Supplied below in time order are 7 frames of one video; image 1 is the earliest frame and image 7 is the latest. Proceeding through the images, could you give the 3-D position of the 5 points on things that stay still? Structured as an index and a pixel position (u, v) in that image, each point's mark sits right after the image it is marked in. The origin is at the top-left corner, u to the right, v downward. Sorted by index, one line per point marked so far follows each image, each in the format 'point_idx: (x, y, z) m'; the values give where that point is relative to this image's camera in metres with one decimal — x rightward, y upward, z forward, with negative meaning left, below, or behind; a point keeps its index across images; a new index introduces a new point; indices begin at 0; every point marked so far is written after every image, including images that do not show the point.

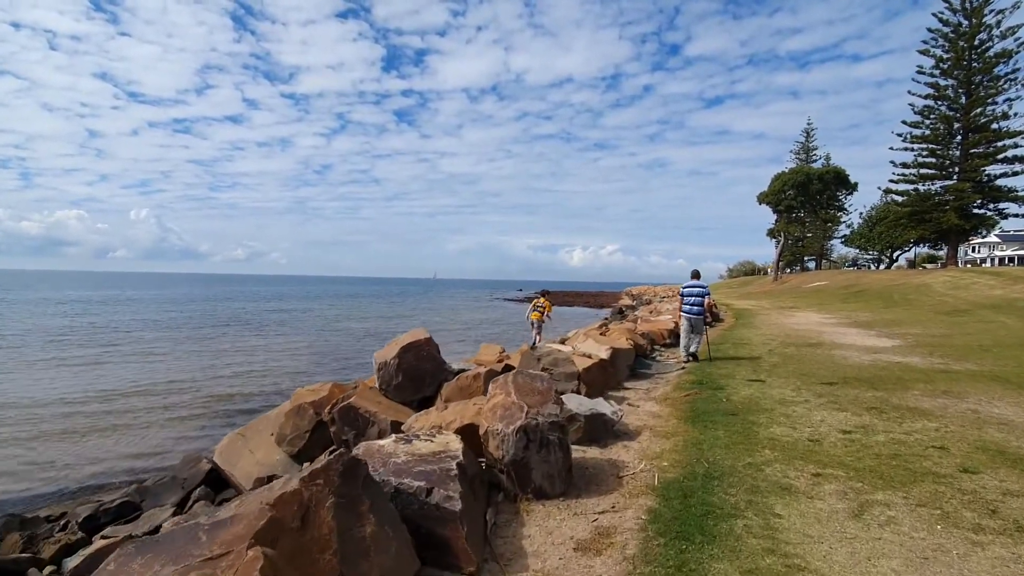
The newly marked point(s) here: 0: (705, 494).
0: (+1.4, -1.5, +4.3) m
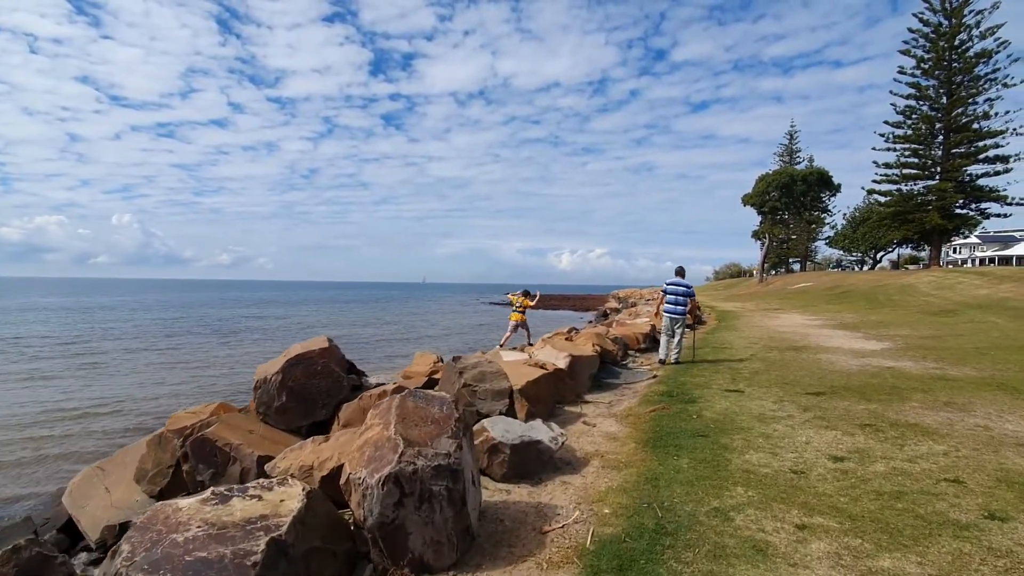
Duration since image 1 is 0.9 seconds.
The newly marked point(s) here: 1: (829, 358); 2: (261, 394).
0: (+0.7, -1.4, +3.1) m
1: (+6.4, -1.4, +11.9) m
2: (-2.0, -0.9, +4.8) m
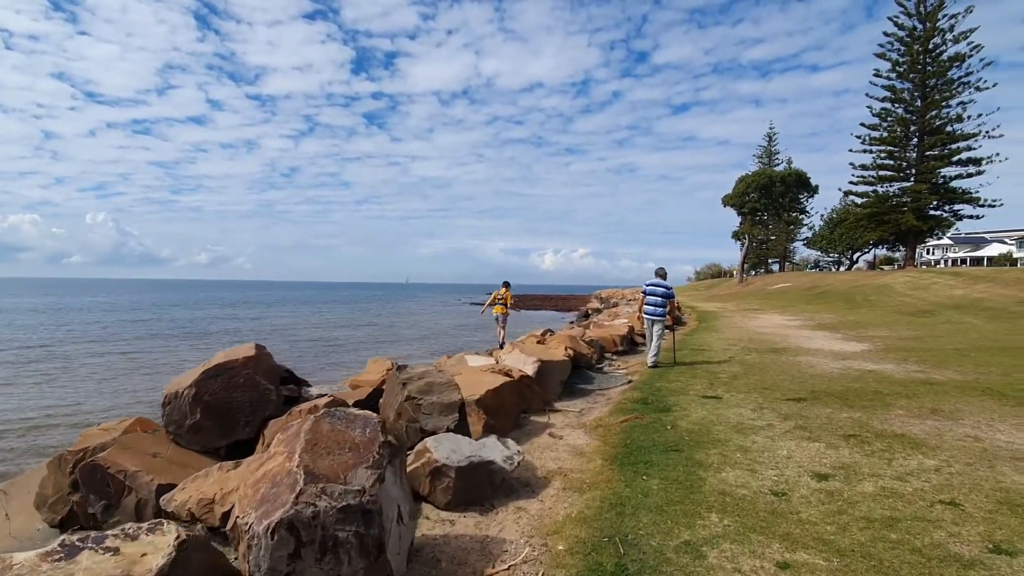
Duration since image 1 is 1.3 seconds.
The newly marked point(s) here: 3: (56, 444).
0: (+0.4, -1.4, +2.6) m
1: (+5.8, -1.4, +11.5) m
2: (-2.4, -0.9, +4.2) m
3: (-9.9, -3.3, +12.9) m
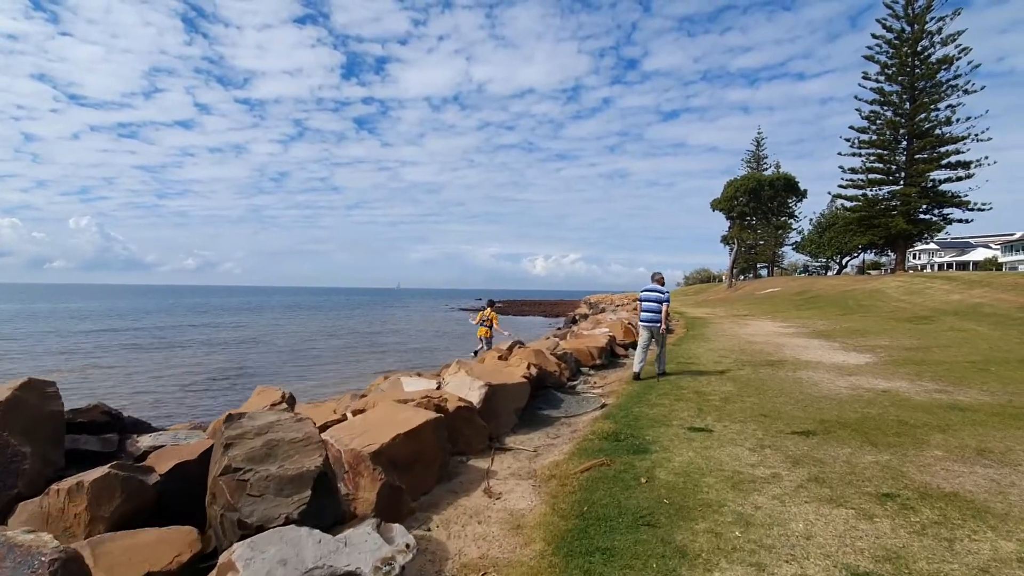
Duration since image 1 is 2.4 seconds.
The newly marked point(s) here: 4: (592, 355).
0: (-0.1, -1.5, +1.1) m
1: (+5.1, -1.5, +10.1) m
2: (-3.0, -0.9, +2.6) m
3: (-10.6, -3.4, +11.2) m
4: (+1.7, -1.4, +12.3) m
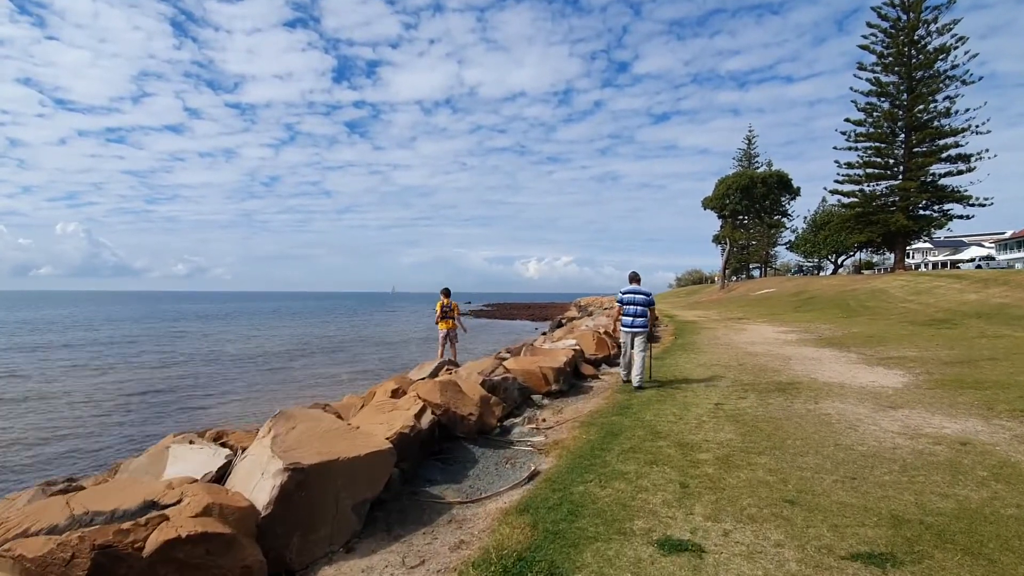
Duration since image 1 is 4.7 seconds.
0: (-1.1, -1.5, -1.9) m
1: (+4.0, -1.5, +7.2) m
2: (-4.0, -0.9, -0.4) m
3: (-11.7, -3.6, +8.1) m
4: (+0.5, -1.4, +9.3) m
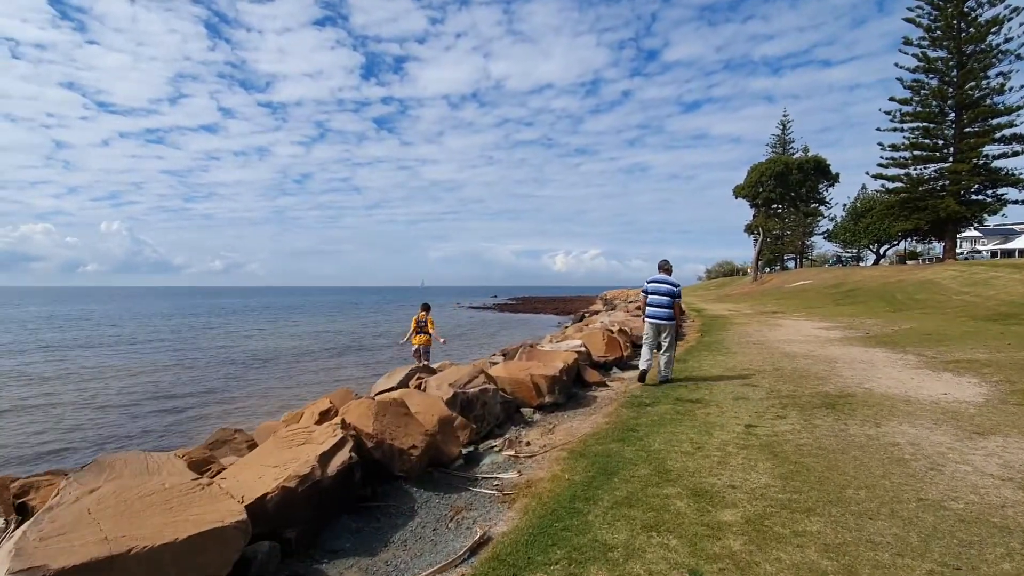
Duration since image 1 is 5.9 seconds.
0: (-1.9, -1.5, -3.4) m
1: (+3.7, -1.4, +5.4) m
2: (-4.6, -1.0, -1.7) m
3: (-11.9, -3.5, +7.1) m
4: (+0.4, -1.3, +7.7) m
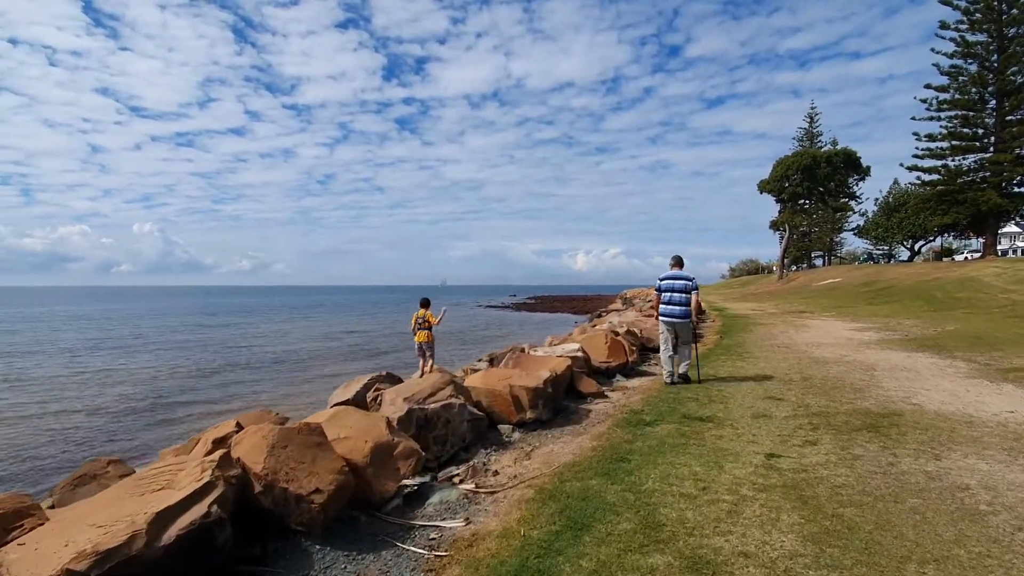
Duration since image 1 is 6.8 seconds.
0: (-2.5, -1.5, -4.5) m
1: (+3.3, -1.4, +4.1) m
2: (-5.2, -0.9, -2.7) m
3: (-12.2, -3.5, +6.4) m
4: (+0.1, -1.3, +6.6) m
